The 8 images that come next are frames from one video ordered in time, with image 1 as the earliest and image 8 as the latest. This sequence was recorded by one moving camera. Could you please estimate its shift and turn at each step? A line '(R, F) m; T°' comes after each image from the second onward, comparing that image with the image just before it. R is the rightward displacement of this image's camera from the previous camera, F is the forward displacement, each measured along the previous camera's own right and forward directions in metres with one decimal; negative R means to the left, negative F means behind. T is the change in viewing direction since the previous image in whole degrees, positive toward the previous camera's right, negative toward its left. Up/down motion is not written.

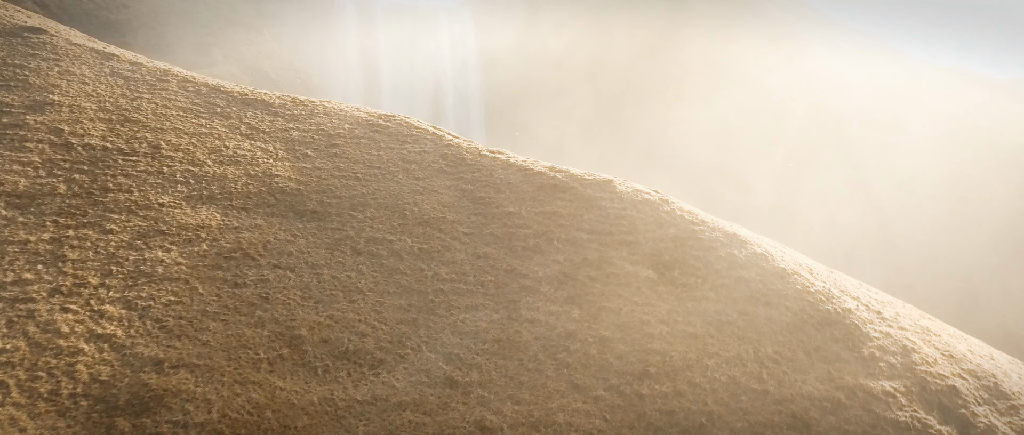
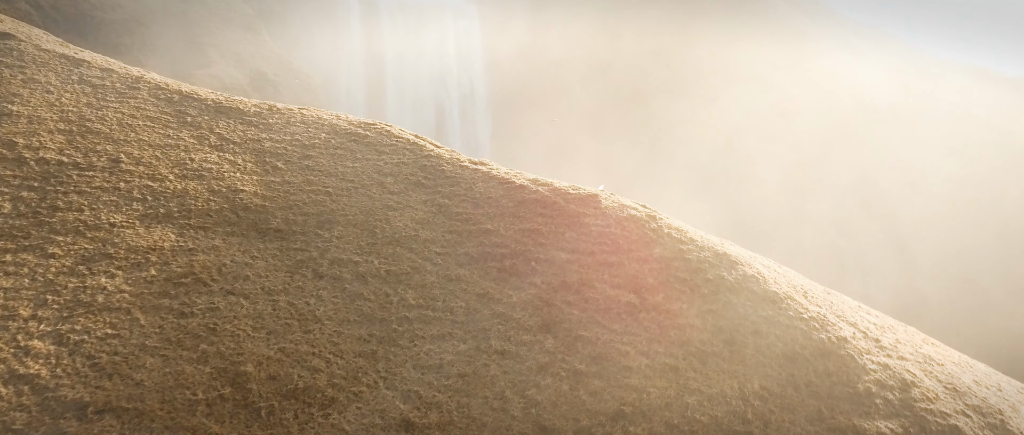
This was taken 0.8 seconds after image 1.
(+0.2, +0.3) m; -1°
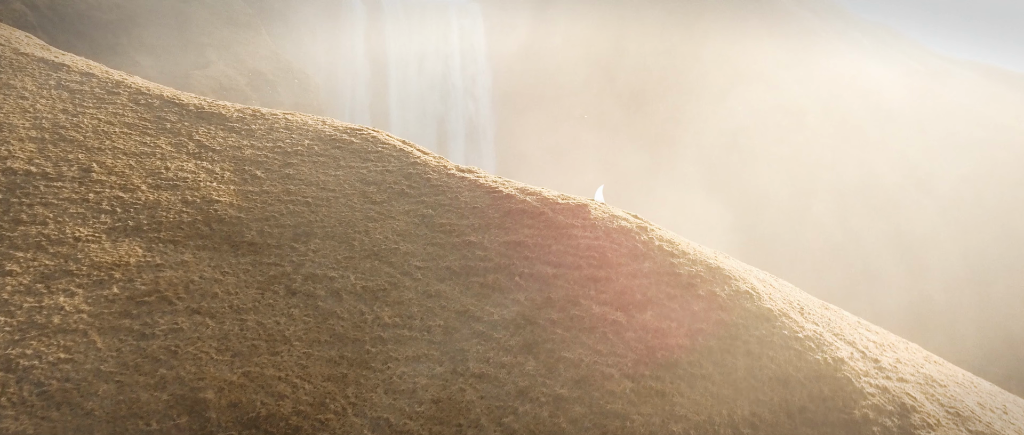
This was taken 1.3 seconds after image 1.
(+0.1, +0.2) m; 0°
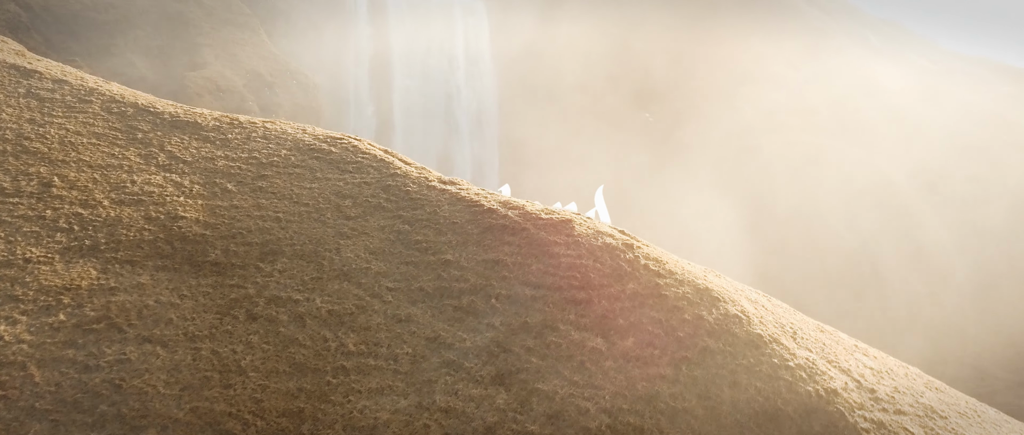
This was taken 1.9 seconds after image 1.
(+0.1, +0.2) m; -1°
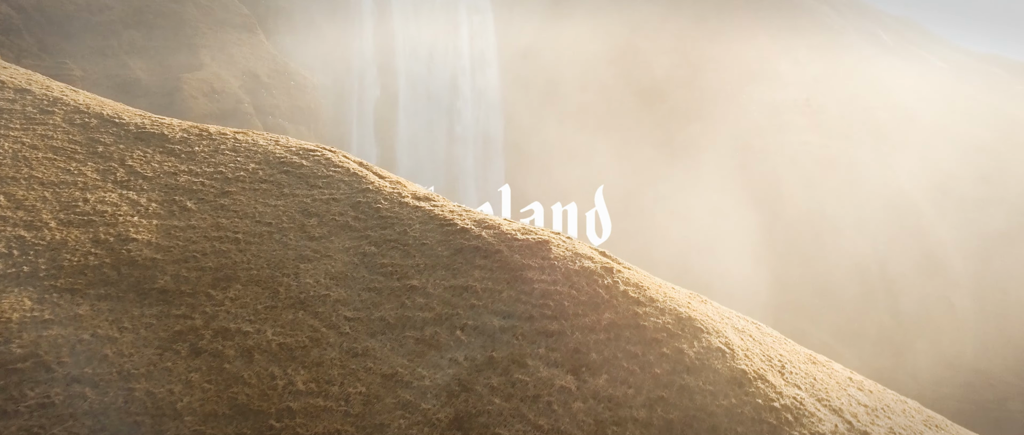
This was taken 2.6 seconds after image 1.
(+0.2, +0.3) m; -1°
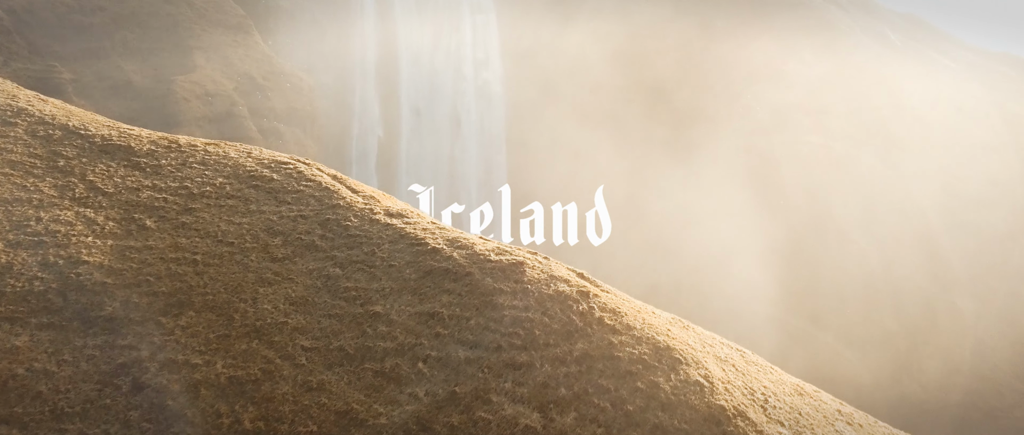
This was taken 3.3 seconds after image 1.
(+0.2, +0.2) m; 0°
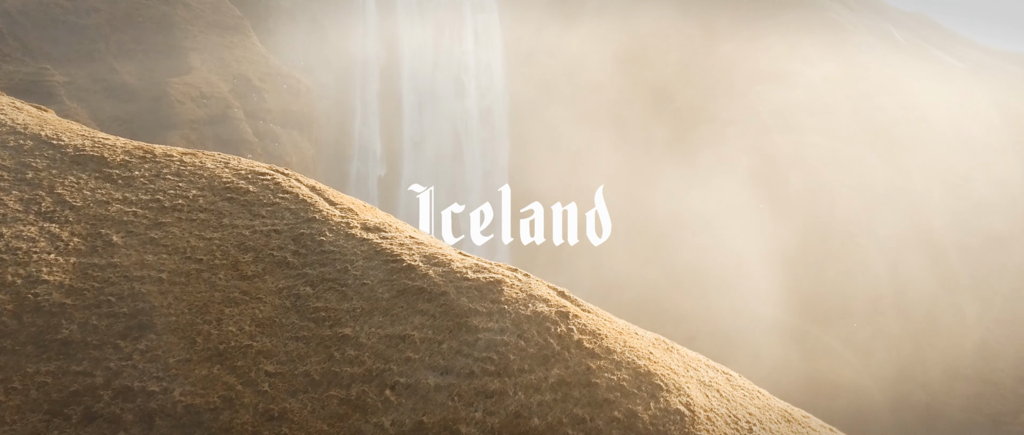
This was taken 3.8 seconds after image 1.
(+0.1, +0.2) m; 0°
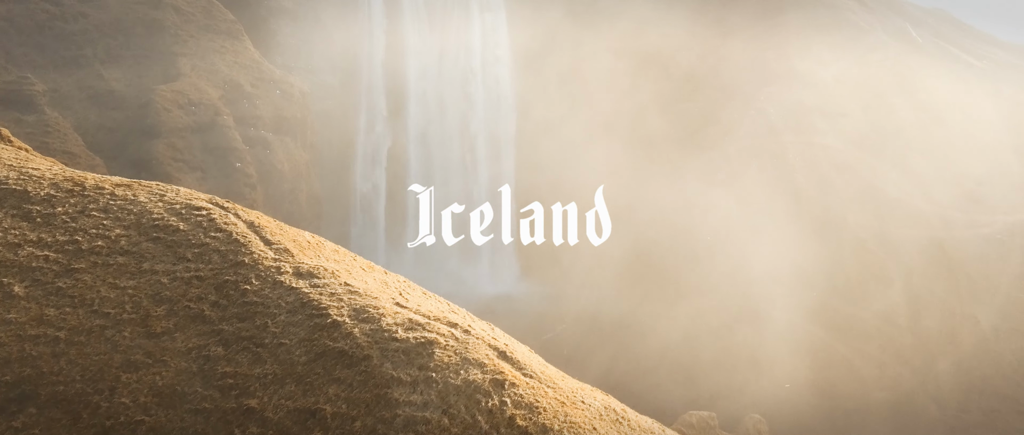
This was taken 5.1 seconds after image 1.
(+0.3, +0.4) m; -1°
